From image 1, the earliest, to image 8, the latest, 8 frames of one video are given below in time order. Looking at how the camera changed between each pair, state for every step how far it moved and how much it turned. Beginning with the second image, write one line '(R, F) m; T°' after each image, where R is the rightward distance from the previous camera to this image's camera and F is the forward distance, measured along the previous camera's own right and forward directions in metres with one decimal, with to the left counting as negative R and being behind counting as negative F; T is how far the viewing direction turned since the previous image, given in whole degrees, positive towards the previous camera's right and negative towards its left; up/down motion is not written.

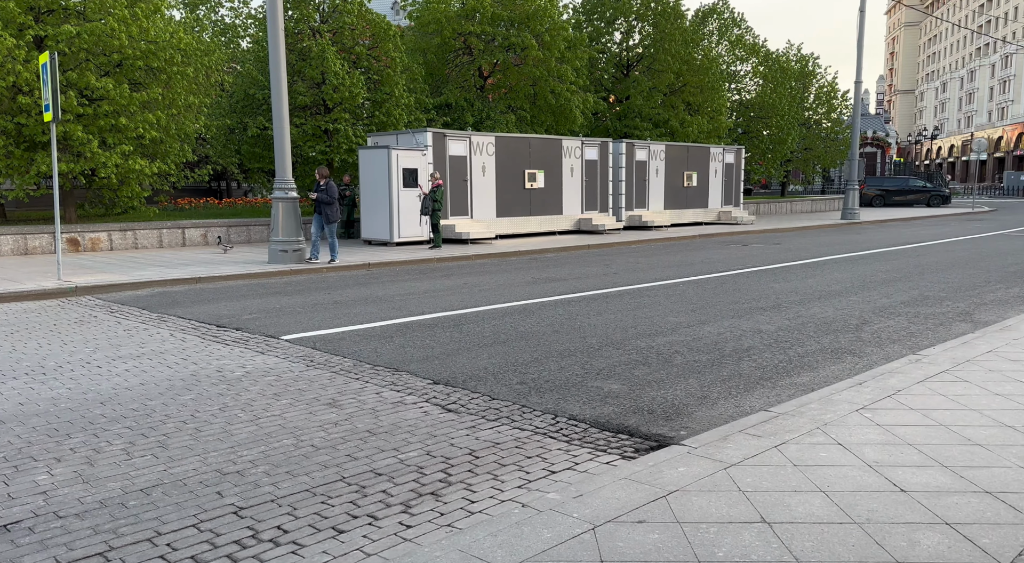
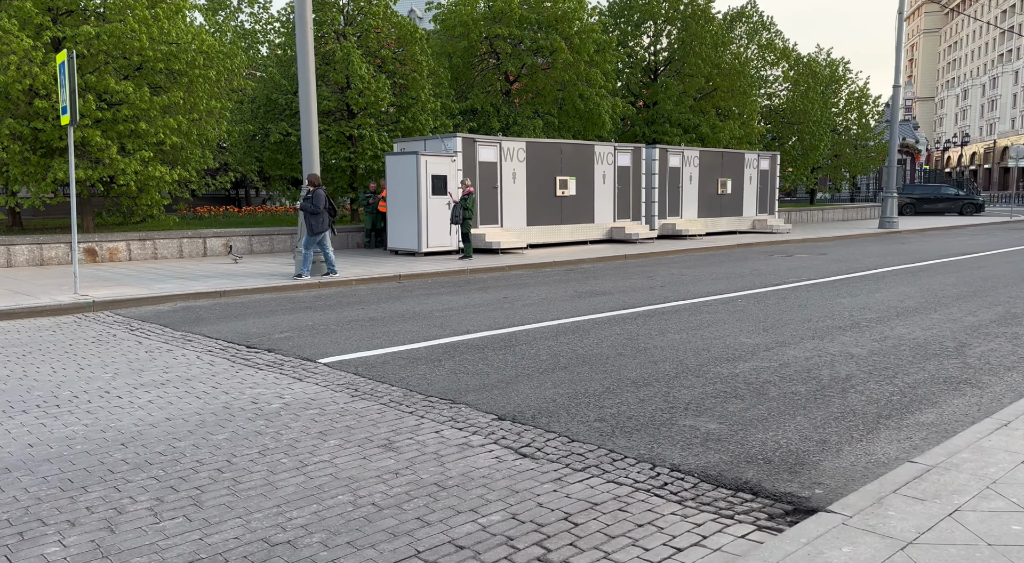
(-0.4, +0.9) m; -1°
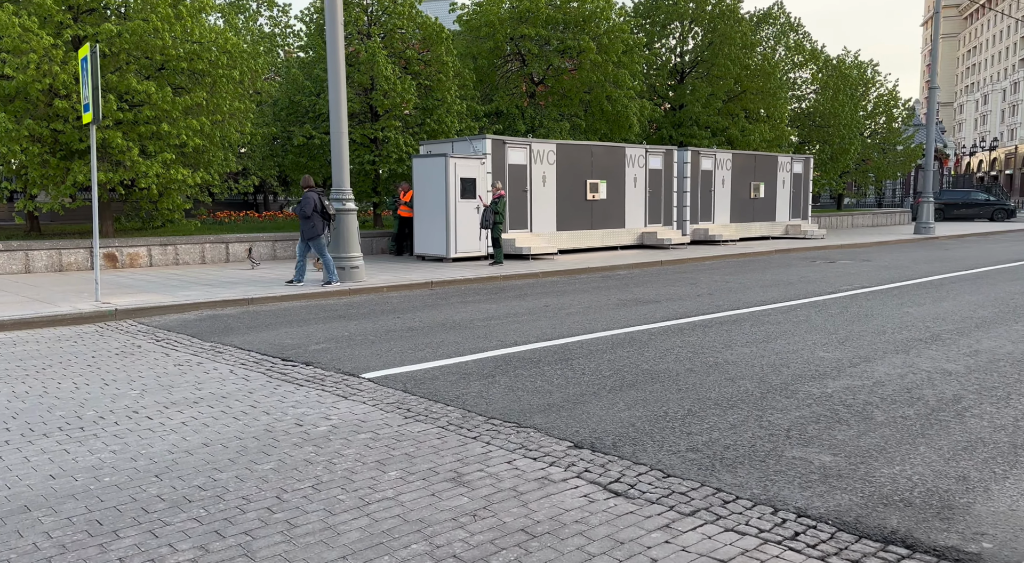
(-0.4, +0.7) m; -1°
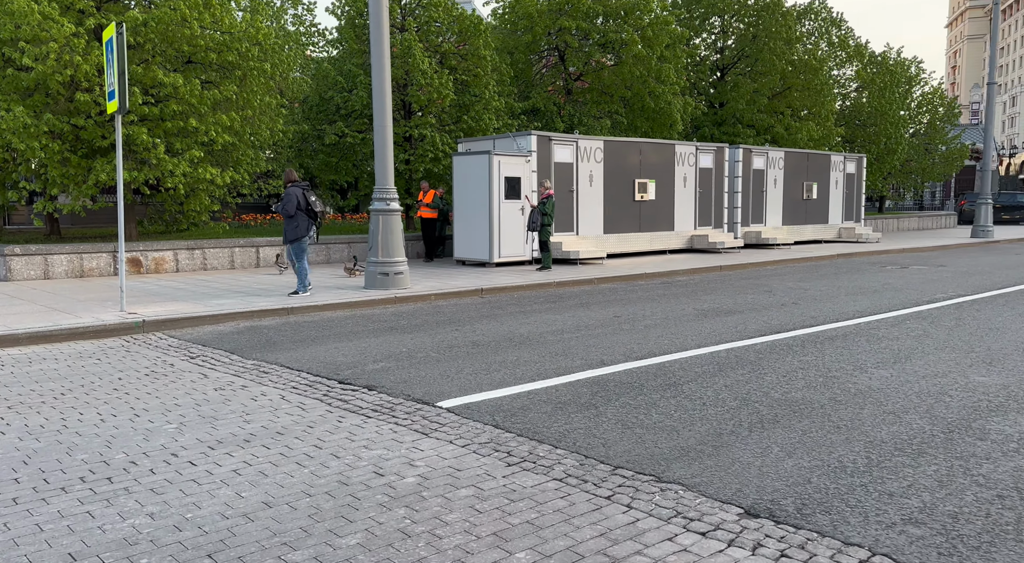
(-0.6, +1.2) m; -1°
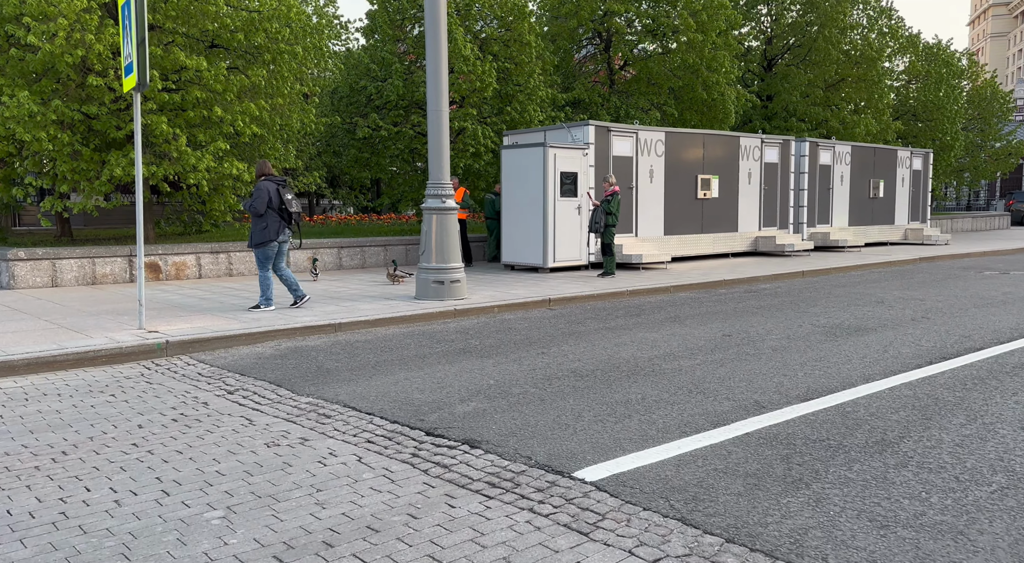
(-0.8, +1.8) m; -1°
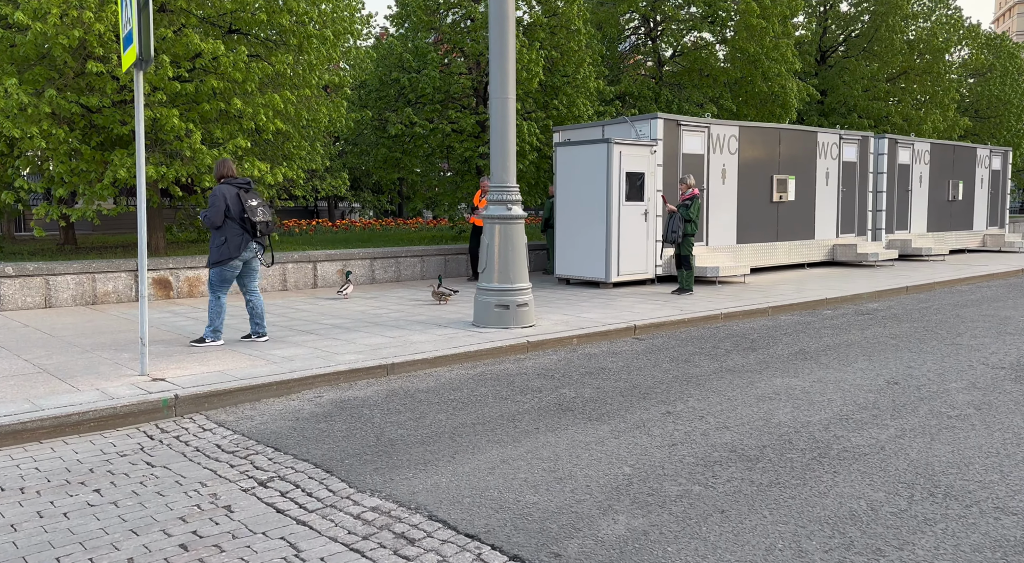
(-0.7, +2.1) m; -1°
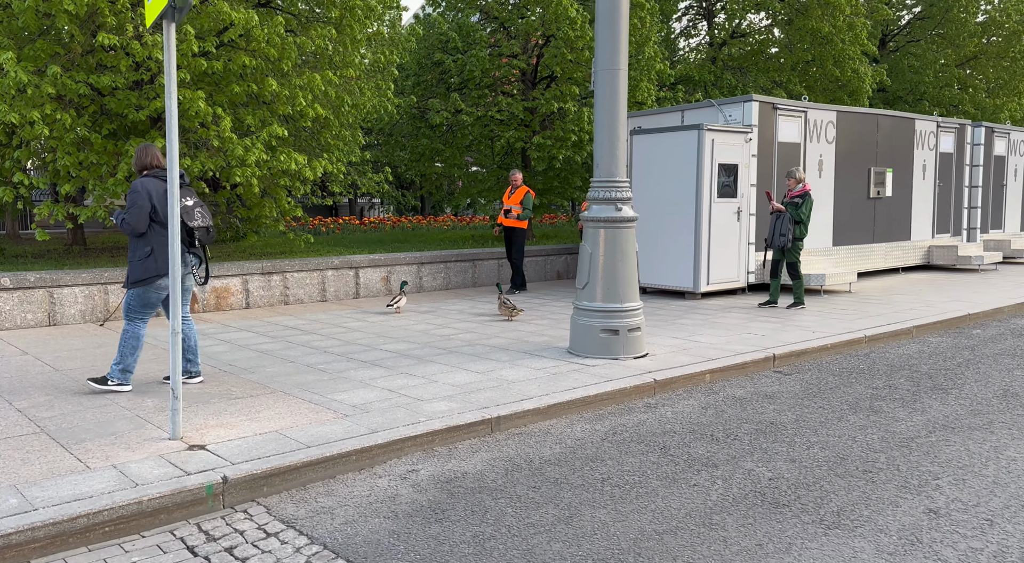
(-0.9, +1.9) m; -1°
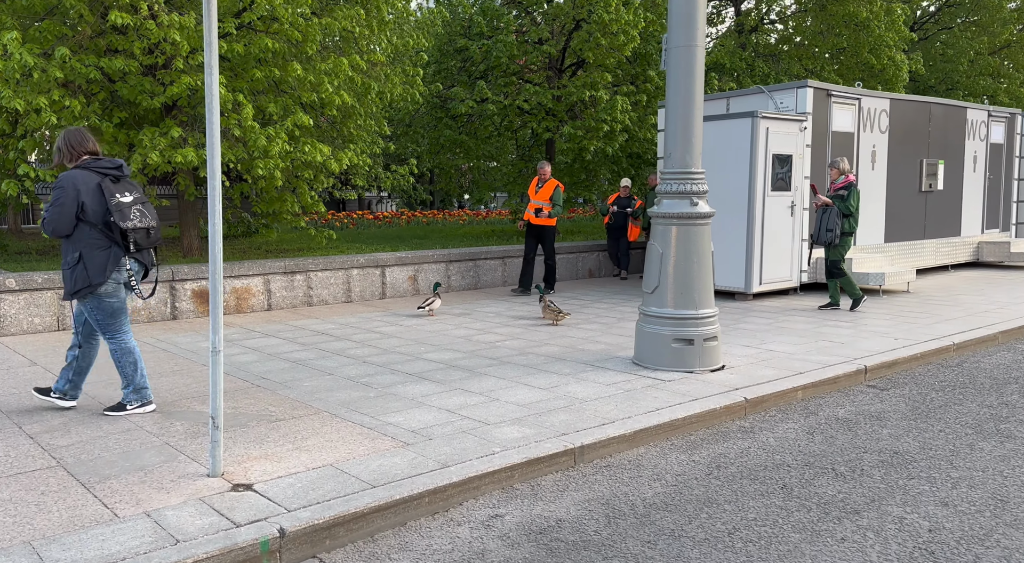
(-0.5, +0.8) m; 0°
